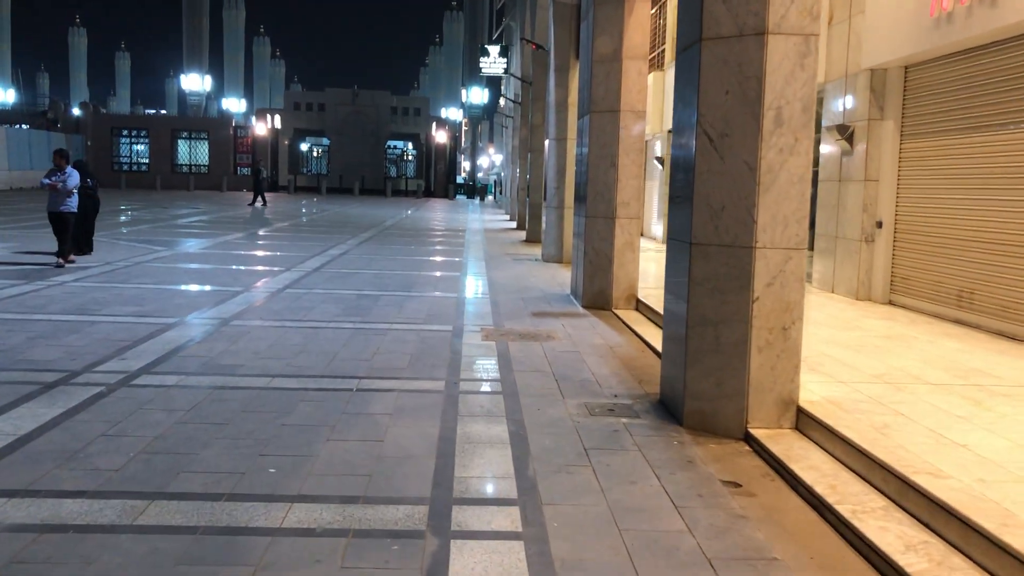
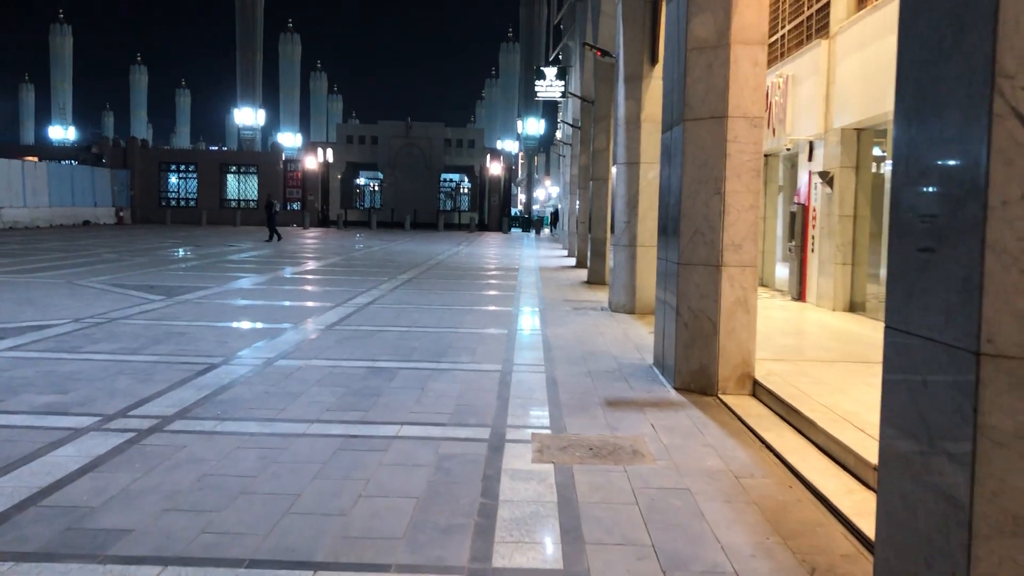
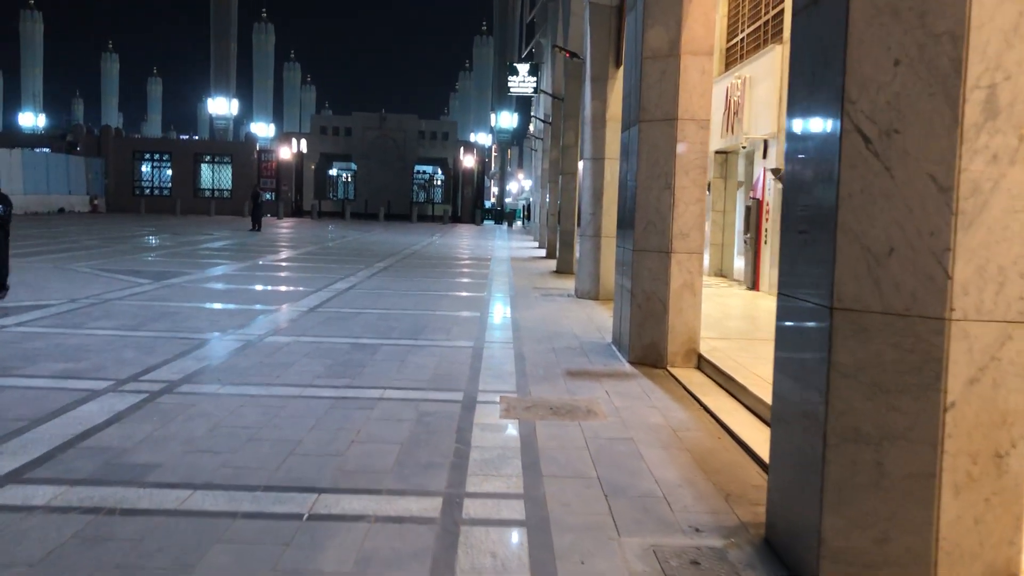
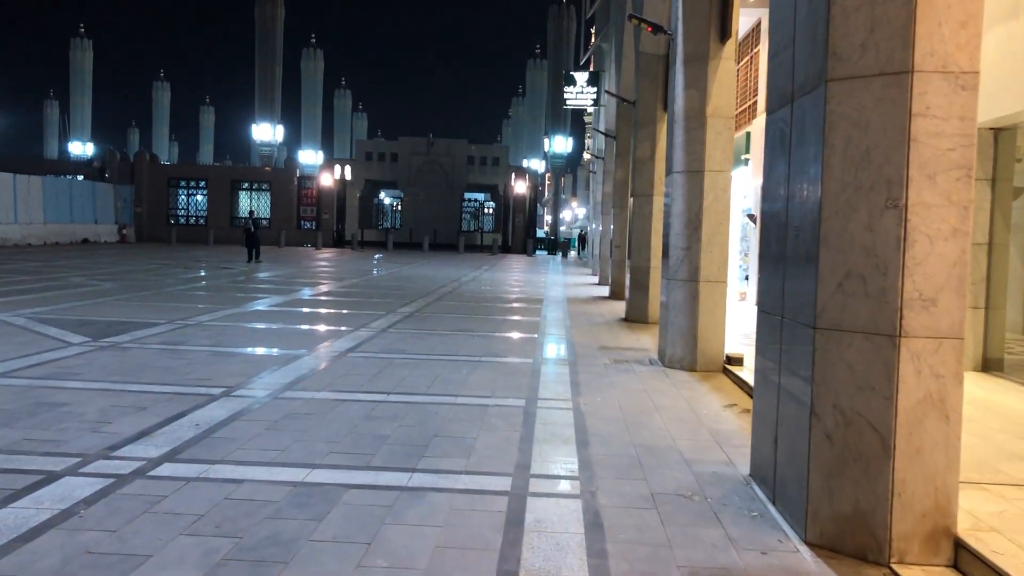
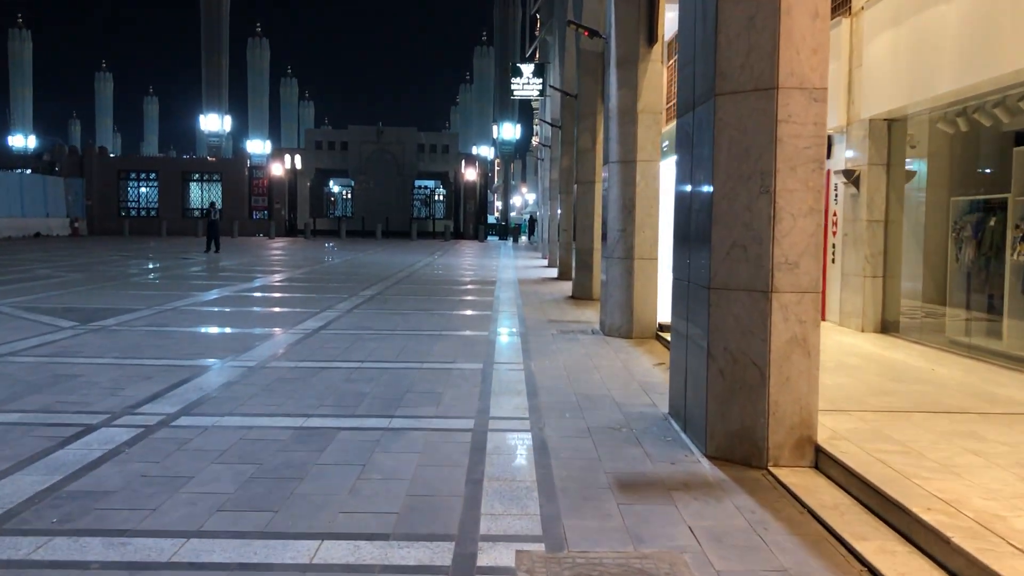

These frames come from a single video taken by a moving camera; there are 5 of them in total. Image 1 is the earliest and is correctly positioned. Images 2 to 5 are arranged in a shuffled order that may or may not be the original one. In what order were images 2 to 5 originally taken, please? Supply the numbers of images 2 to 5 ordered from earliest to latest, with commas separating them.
3, 2, 5, 4
